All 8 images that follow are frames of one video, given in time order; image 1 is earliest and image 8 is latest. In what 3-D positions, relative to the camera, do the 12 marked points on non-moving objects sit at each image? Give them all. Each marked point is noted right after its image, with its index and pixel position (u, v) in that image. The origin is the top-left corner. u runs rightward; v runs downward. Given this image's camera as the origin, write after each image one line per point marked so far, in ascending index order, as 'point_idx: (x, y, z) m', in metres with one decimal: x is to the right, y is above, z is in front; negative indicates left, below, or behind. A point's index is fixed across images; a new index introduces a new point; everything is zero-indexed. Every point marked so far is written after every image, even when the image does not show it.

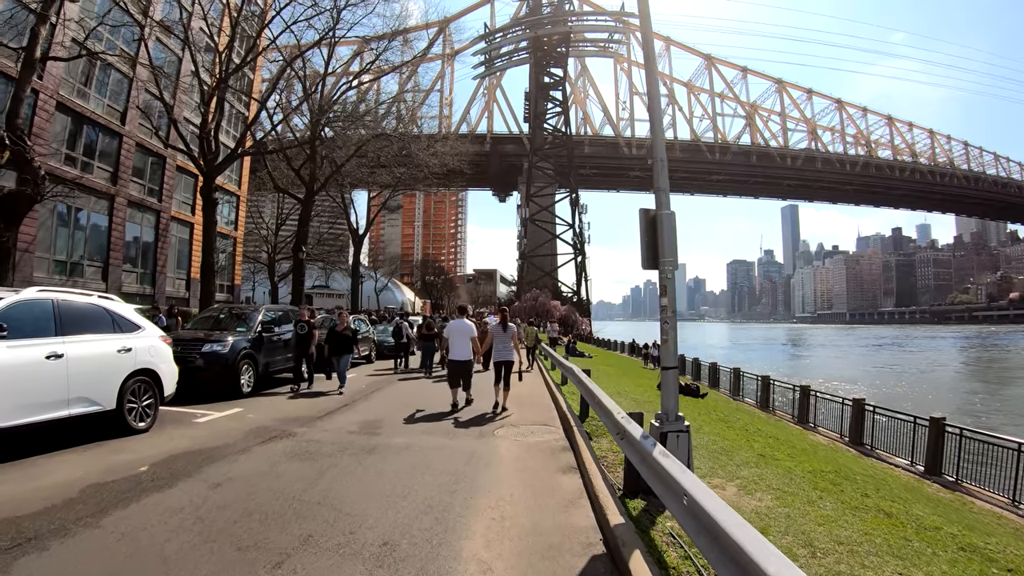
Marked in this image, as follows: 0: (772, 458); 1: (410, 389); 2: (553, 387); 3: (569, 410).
0: (+3.1, -2.1, +7.2) m
1: (-1.9, -1.9, +11.2) m
2: (+0.7, -1.7, +10.1) m
3: (+0.7, -1.6, +7.6) m
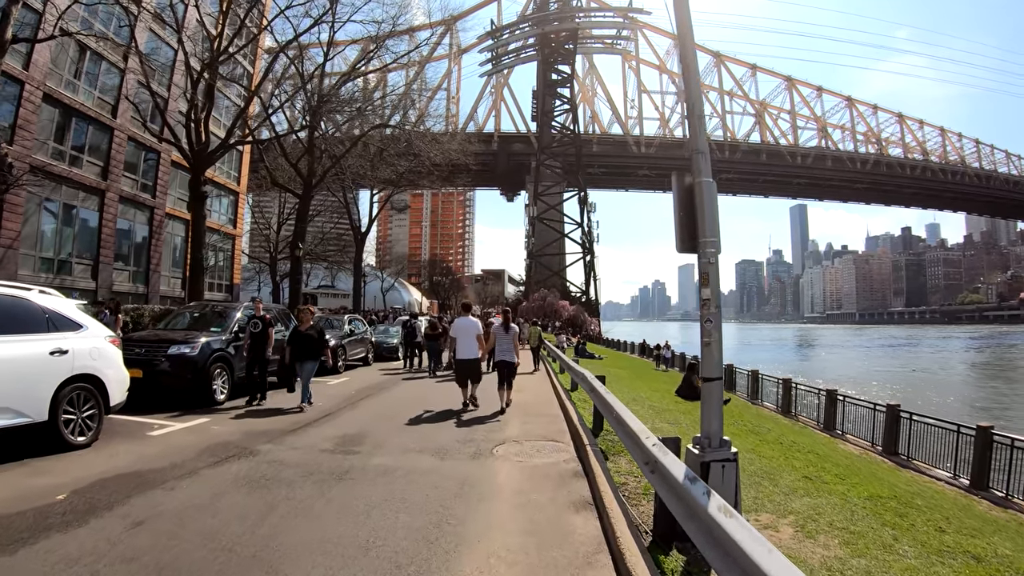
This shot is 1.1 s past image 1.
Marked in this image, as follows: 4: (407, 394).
0: (+3.1, -2.0, +6.1) m
1: (-1.8, -1.8, +10.2) m
2: (+0.8, -1.6, +9.1) m
3: (+0.7, -1.5, +6.5) m
4: (-1.9, -1.9, +10.8) m
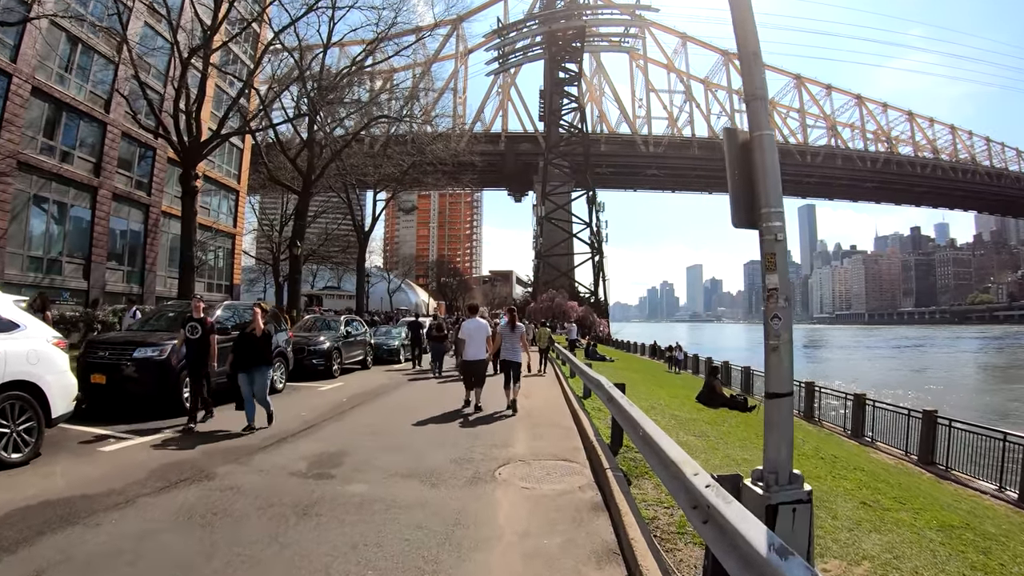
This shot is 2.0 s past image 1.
0: (+3.2, -1.9, +5.2) m
1: (-1.8, -1.8, +9.3) m
2: (+0.8, -1.5, +8.1) m
3: (+0.8, -1.4, +5.6) m
4: (-1.8, -1.8, +9.9) m
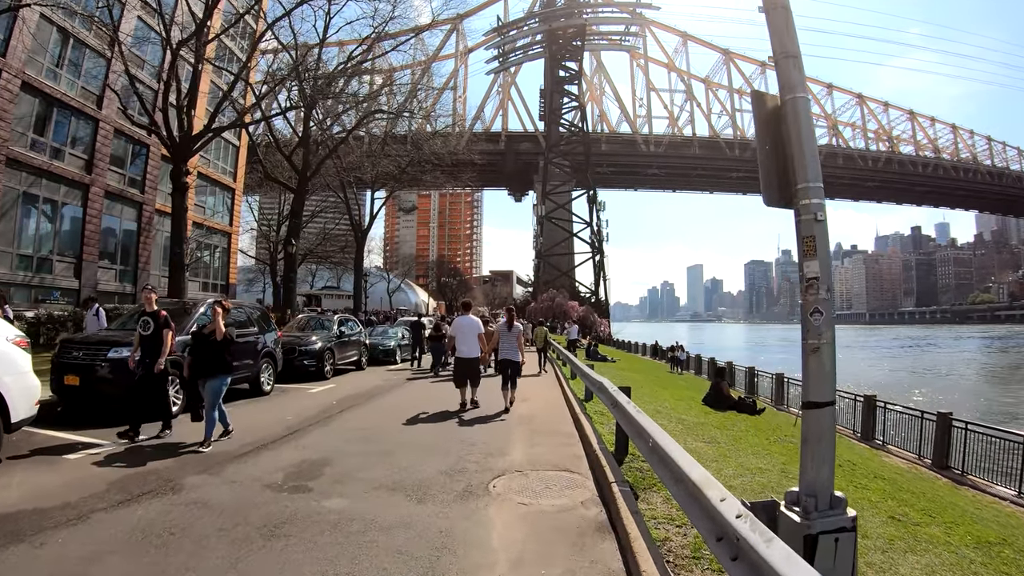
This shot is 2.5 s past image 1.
0: (+3.2, -1.9, +4.7) m
1: (-1.8, -1.7, +8.9) m
2: (+0.8, -1.5, +7.7) m
3: (+0.8, -1.4, +5.2) m
4: (-1.8, -1.8, +9.5) m
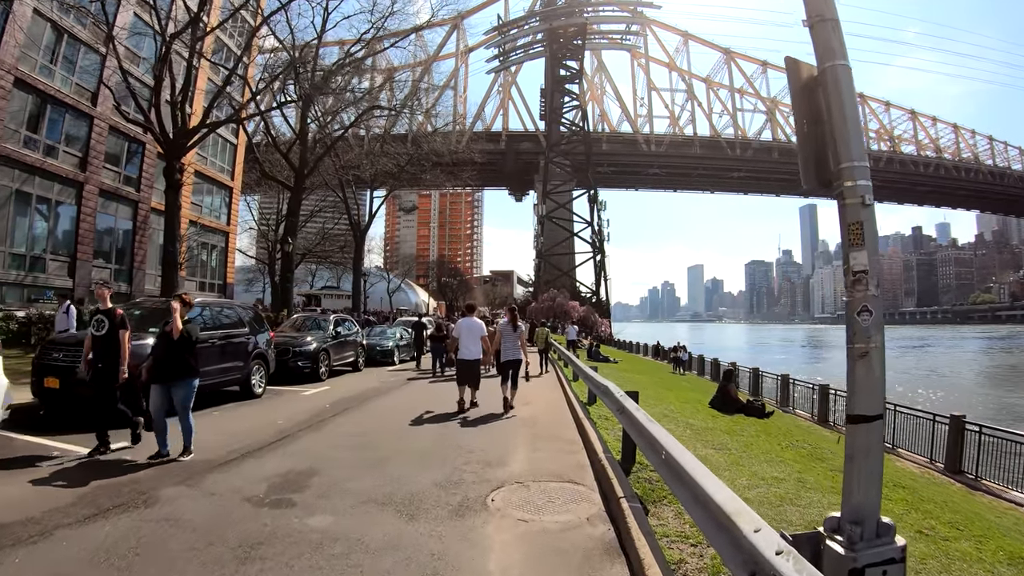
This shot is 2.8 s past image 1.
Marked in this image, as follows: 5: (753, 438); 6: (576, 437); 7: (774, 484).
0: (+3.2, -1.9, +4.4) m
1: (-1.8, -1.7, +8.6) m
2: (+0.8, -1.5, +7.4) m
3: (+0.8, -1.4, +4.9) m
4: (-1.8, -1.8, +9.1) m
5: (+2.8, -1.8, +7.0) m
6: (+0.6, -1.5, +5.9) m
7: (+2.2, -1.7, +5.0) m
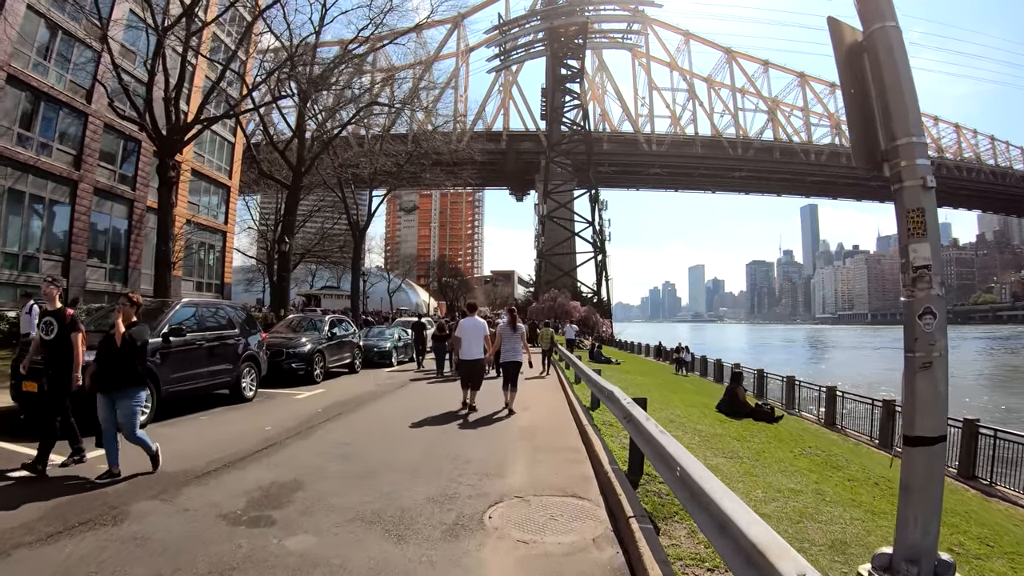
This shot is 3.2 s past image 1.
0: (+3.1, -1.8, +4.1) m
1: (-1.8, -1.7, +8.2) m
2: (+0.8, -1.5, +7.1) m
3: (+0.8, -1.4, +4.6) m
4: (-1.8, -1.8, +8.8) m
5: (+2.8, -1.8, +6.7) m
6: (+0.6, -1.5, +5.6) m
7: (+2.2, -1.6, +4.7) m
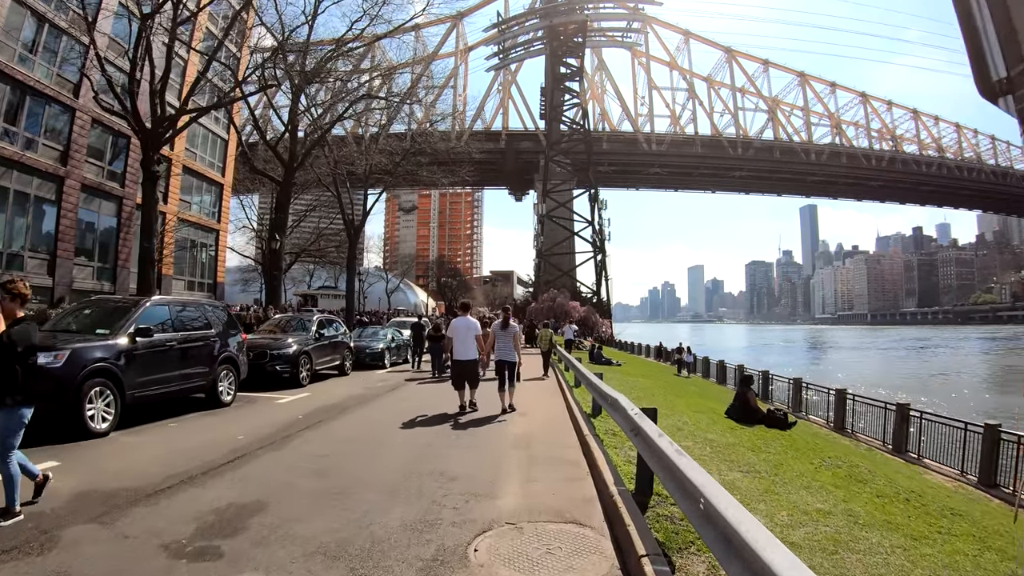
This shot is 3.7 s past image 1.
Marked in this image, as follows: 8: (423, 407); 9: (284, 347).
0: (+3.1, -1.8, +3.5) m
1: (-1.8, -1.7, +7.7) m
2: (+0.7, -1.4, +6.5) m
3: (+0.7, -1.3, +4.0) m
4: (-1.8, -1.7, +8.3) m
5: (+2.8, -1.7, +6.2) m
6: (+0.6, -1.4, +5.1) m
7: (+2.1, -1.6, +4.2) m
8: (-1.3, -1.8, +8.9) m
9: (-3.9, -1.0, +10.3) m
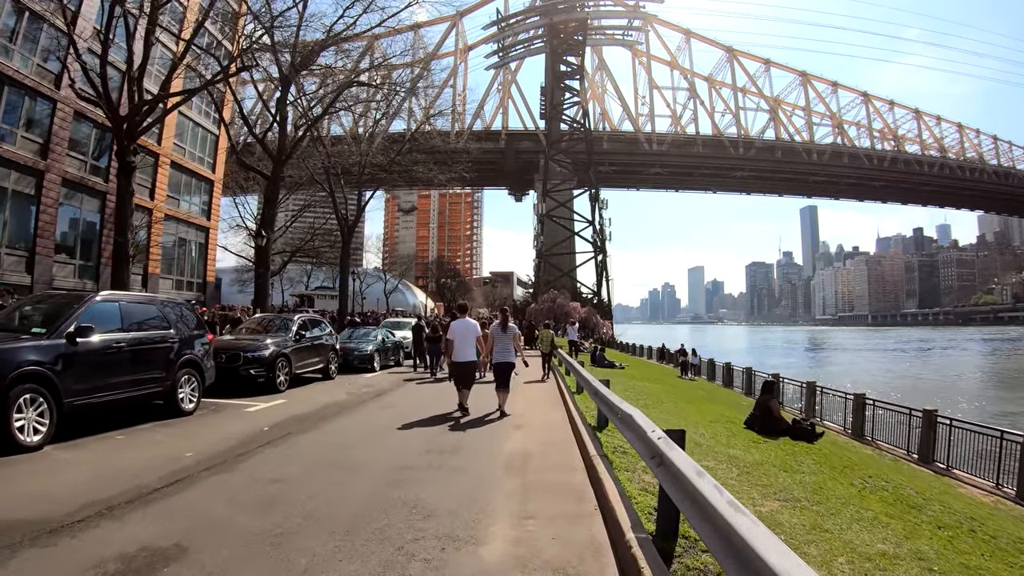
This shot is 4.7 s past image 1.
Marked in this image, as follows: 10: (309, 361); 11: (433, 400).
0: (+3.0, -1.7, +2.7) m
1: (-1.9, -1.6, +6.8) m
2: (+0.7, -1.4, +5.7) m
3: (+0.6, -1.3, +3.1) m
4: (-1.9, -1.7, +7.4) m
5: (+2.7, -1.7, +5.3) m
6: (+0.5, -1.4, +4.2) m
7: (+2.1, -1.5, +3.3) m
8: (-1.4, -1.8, +8.0) m
9: (-4.0, -1.0, +9.4) m
10: (-3.8, -1.4, +11.1) m
11: (-1.3, -1.8, +9.1) m
